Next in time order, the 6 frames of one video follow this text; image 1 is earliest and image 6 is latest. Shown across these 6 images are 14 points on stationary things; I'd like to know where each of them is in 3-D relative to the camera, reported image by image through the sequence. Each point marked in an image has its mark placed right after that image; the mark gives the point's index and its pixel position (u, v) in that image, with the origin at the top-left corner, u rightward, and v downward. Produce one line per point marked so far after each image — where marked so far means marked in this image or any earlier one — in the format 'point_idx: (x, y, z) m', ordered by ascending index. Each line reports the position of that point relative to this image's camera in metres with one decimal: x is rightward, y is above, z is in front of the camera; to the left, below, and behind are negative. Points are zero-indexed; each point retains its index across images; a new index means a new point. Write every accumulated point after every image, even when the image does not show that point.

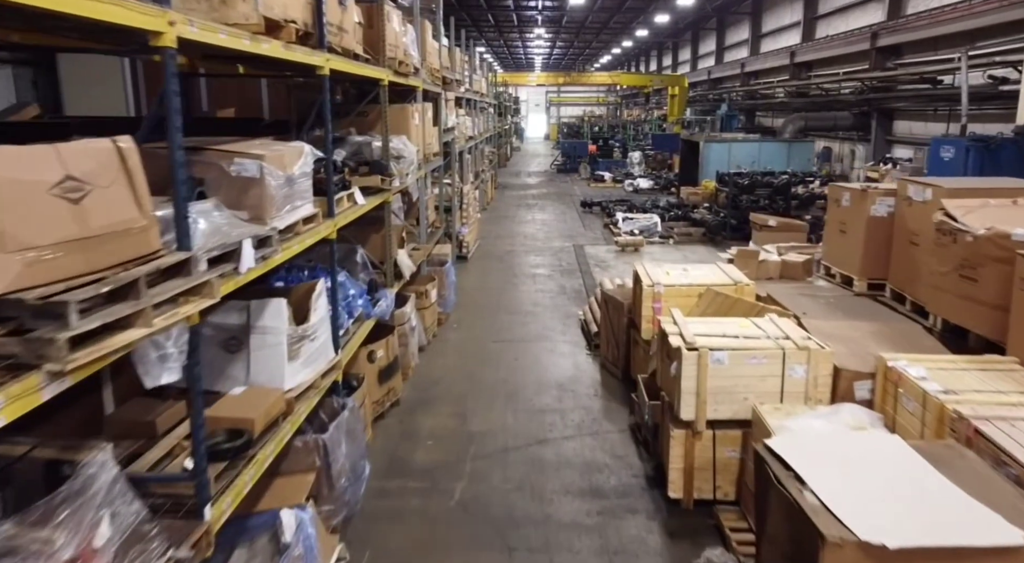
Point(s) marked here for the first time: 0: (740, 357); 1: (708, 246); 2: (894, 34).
0: (+1.0, -0.3, +2.8) m
1: (+2.8, +0.5, +9.0) m
2: (+6.4, +4.2, +10.6) m
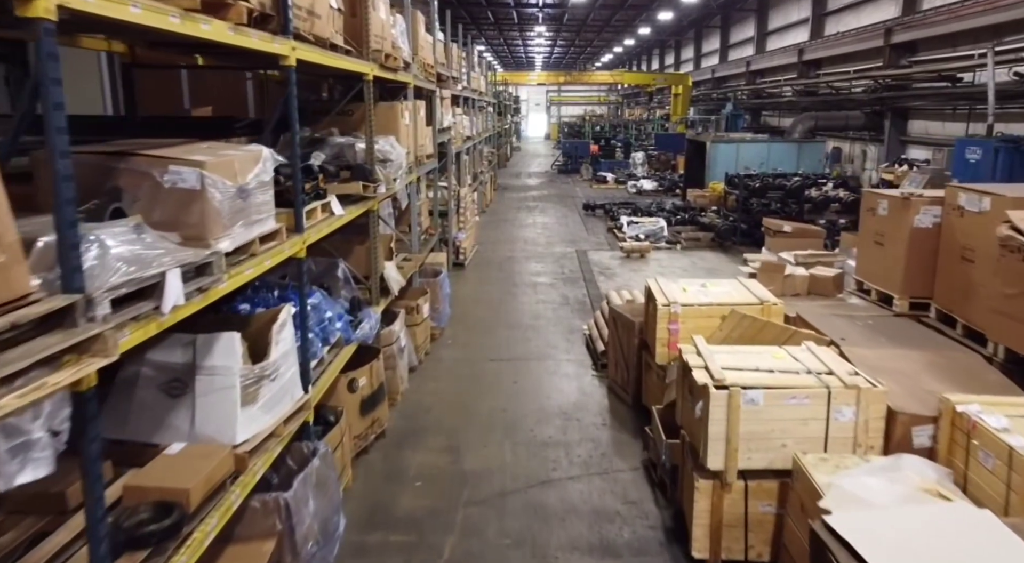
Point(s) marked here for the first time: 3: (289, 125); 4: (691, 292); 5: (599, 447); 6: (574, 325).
0: (+1.0, -0.4, +2.4) m
1: (+2.8, +0.4, +8.6) m
2: (+6.4, +4.1, +10.2) m
3: (-0.9, +0.6, +2.6) m
4: (+1.0, -0.1, +3.7) m
5: (+0.5, -0.9, +3.6) m
6: (+0.6, -0.4, +5.7) m
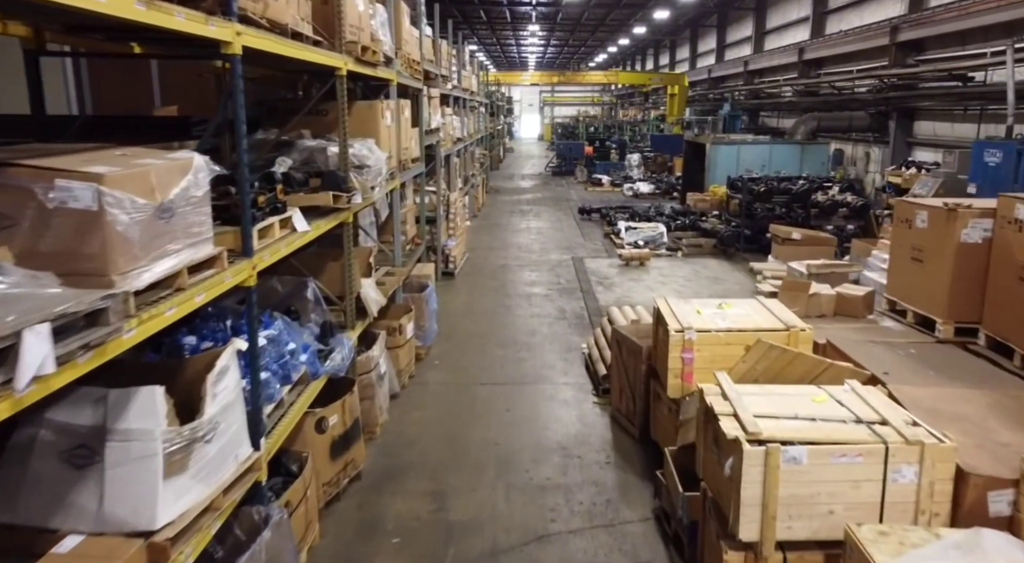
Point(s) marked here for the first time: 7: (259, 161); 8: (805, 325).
0: (+1.0, -0.6, +2.0) m
1: (+2.7, +0.3, +8.2) m
2: (+6.3, +4.0, +9.8) m
3: (-0.9, +0.5, +2.1) m
4: (+1.0, -0.2, +3.3) m
5: (+0.5, -1.1, +3.2) m
6: (+0.5, -0.5, +5.3) m
7: (-1.3, +0.6, +3.3) m
8: (+1.4, -0.2, +3.0) m
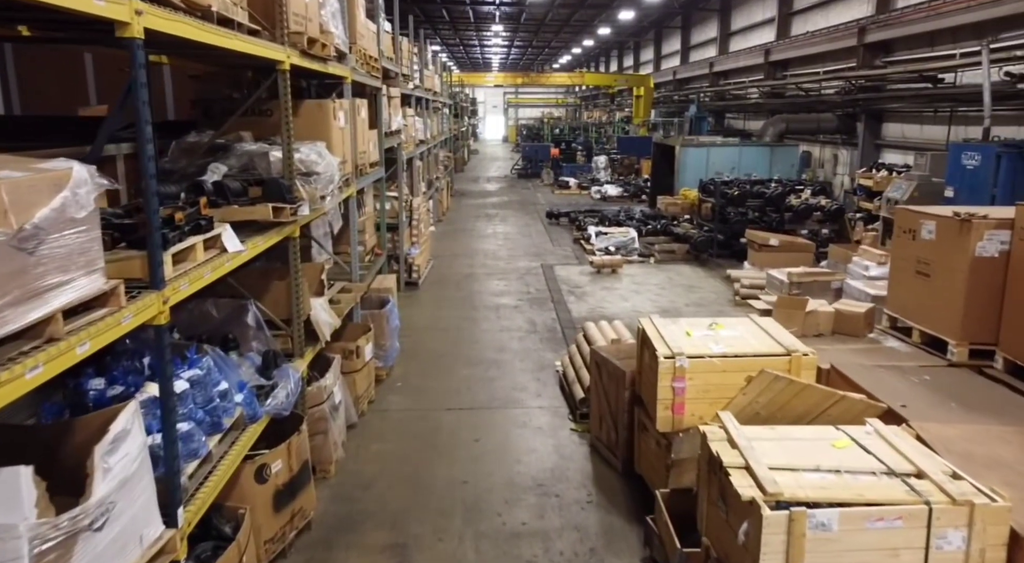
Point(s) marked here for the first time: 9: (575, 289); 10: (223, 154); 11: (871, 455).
0: (+0.9, -0.6, +1.7) m
1: (+2.3, +0.2, +7.9) m
2: (+5.8, +3.9, +9.8) m
3: (-1.0, +0.4, +1.7) m
4: (+0.9, -0.3, +2.9) m
5: (+0.3, -1.1, +2.8) m
6: (+0.3, -0.6, +4.9) m
7: (-1.5, +0.5, +2.8) m
8: (+1.3, -0.3, +2.7) m
9: (+0.7, -0.1, +6.9) m
10: (-1.4, +0.6, +3.0) m
11: (+1.1, -0.5, +1.9) m
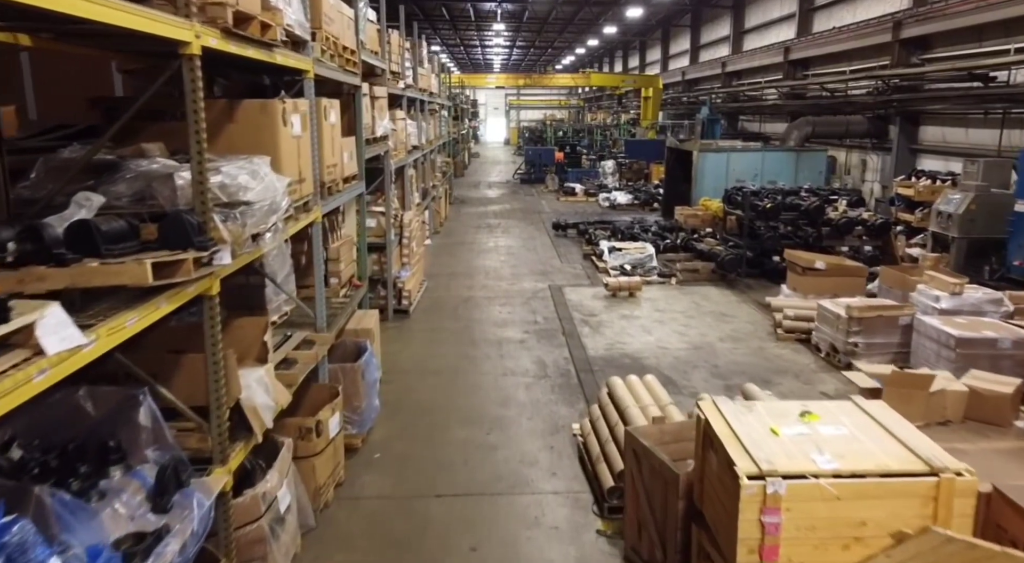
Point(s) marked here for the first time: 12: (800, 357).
0: (+0.9, -0.9, +0.8) m
1: (+2.3, -0.1, +7.0) m
2: (+5.8, +3.6, +8.9) m
3: (-1.0, +0.2, +0.8) m
4: (+0.9, -0.5, +2.0) m
5: (+0.4, -1.4, +1.9) m
6: (+0.3, -0.9, +4.0) m
7: (-1.4, +0.3, +2.0) m
8: (+1.3, -0.5, +1.8) m
9: (+0.7, -0.3, +6.0) m
10: (-1.3, +0.3, +2.1) m
11: (+1.1, -0.8, +1.0) m
12: (+2.3, -0.6, +5.0) m
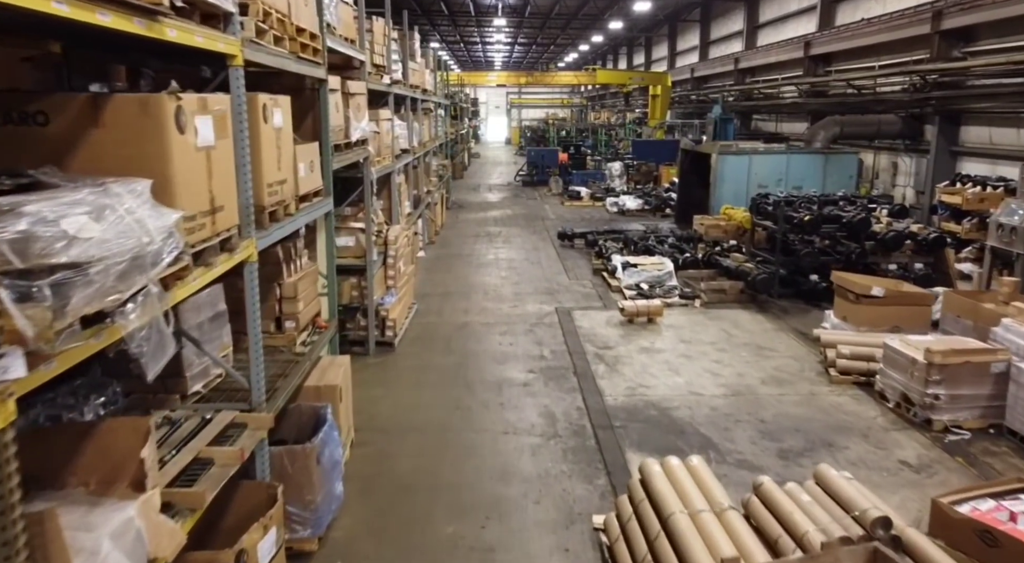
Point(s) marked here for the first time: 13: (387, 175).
0: (+1.0, -1.1, -0.1) m
1: (+2.4, -0.3, +6.2) m
2: (+5.8, +3.4, +8.0) m
3: (-1.0, -0.1, -0.1) m
4: (+0.9, -0.7, +1.2) m
5: (+0.4, -1.6, +1.1) m
6: (+0.3, -1.1, +3.1) m
7: (-1.4, 0.0, +1.1) m
8: (+1.3, -0.8, +0.9) m
9: (+0.8, -0.6, +5.1) m
10: (-1.3, +0.1, +1.2) m
11: (+1.1, -1.0, +0.1) m
12: (+2.3, -0.8, +4.1) m
13: (-1.2, +1.0, +6.0) m
